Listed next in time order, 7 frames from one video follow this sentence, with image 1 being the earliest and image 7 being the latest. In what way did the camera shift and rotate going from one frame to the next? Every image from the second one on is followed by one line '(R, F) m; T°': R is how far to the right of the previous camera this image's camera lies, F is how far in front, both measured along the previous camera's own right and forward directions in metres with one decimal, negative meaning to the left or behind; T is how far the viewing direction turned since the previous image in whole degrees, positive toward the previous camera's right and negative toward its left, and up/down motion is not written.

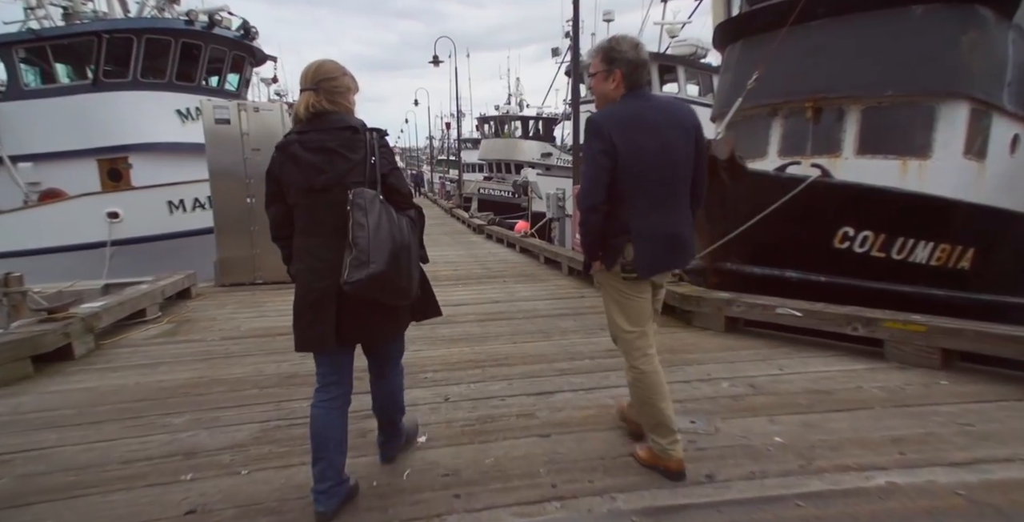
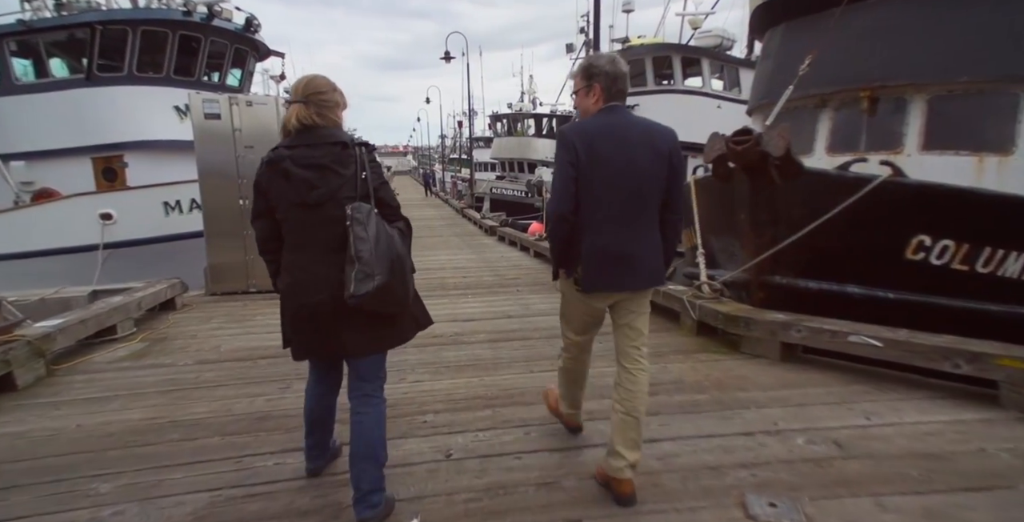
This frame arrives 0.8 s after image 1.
(0.0, +0.6) m; -1°
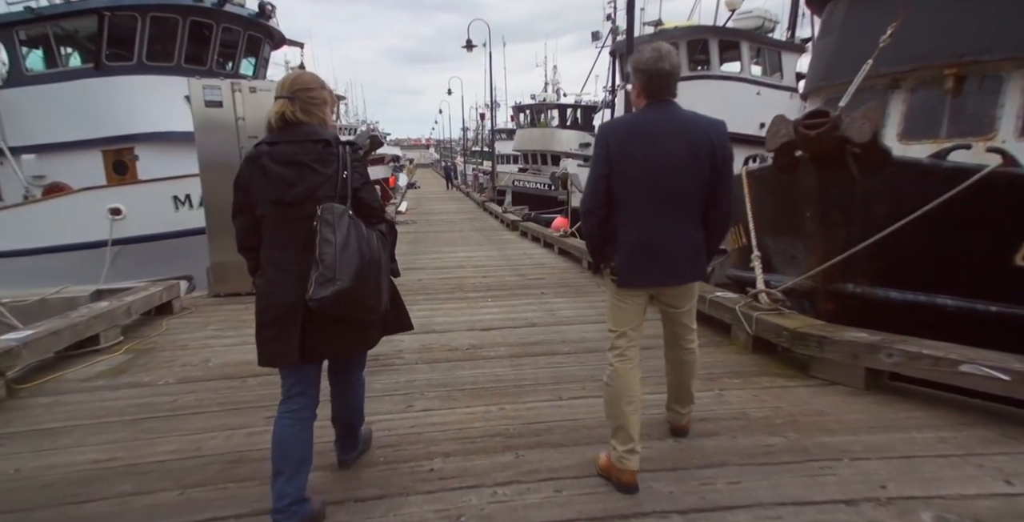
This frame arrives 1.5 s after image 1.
(0.0, +0.5) m; -2°
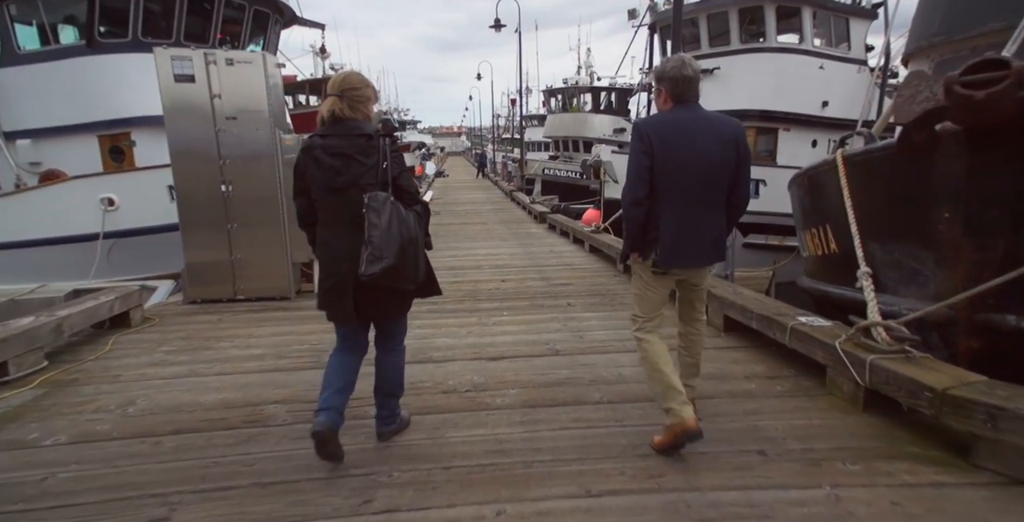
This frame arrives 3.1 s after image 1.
(+0.1, +1.0) m; -3°
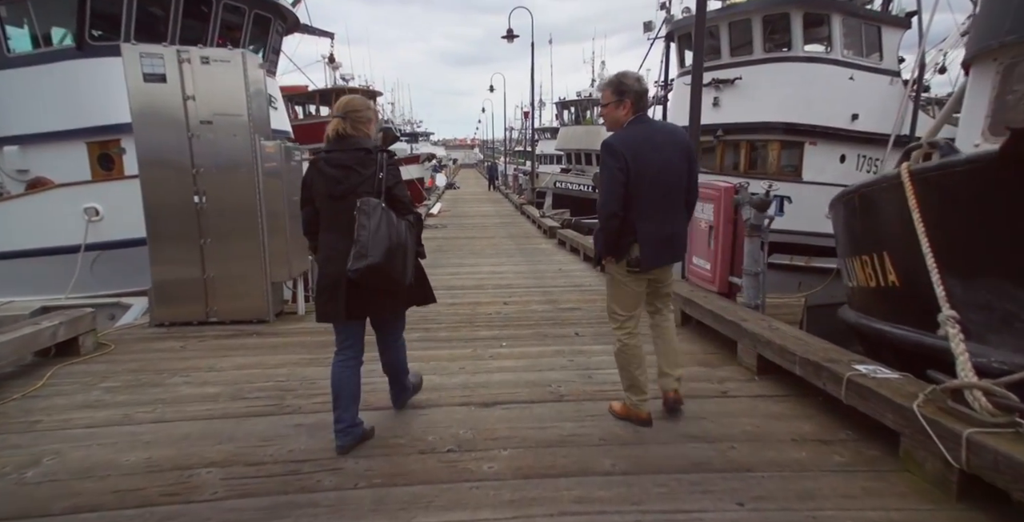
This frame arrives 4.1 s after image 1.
(+0.1, +0.5) m; -1°
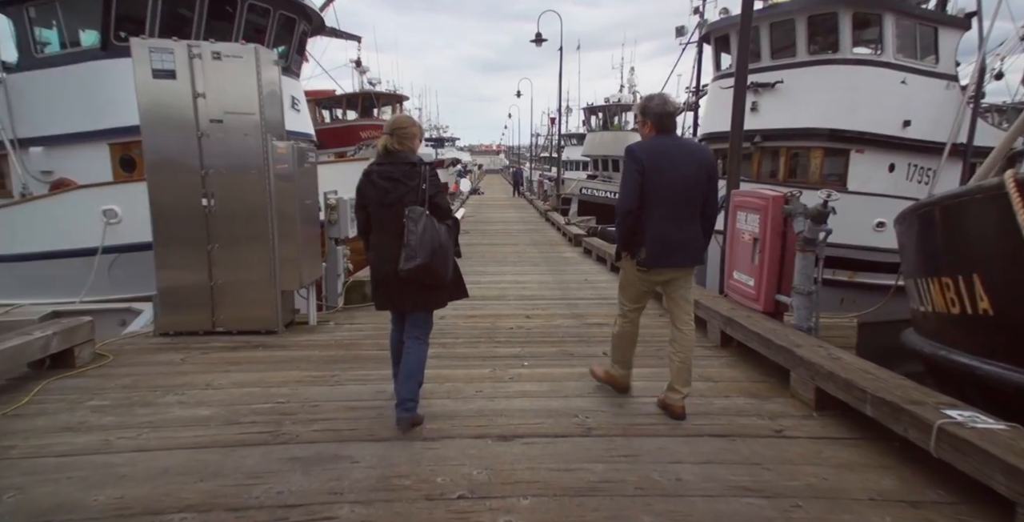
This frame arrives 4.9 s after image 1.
(0.0, +0.3) m; -2°
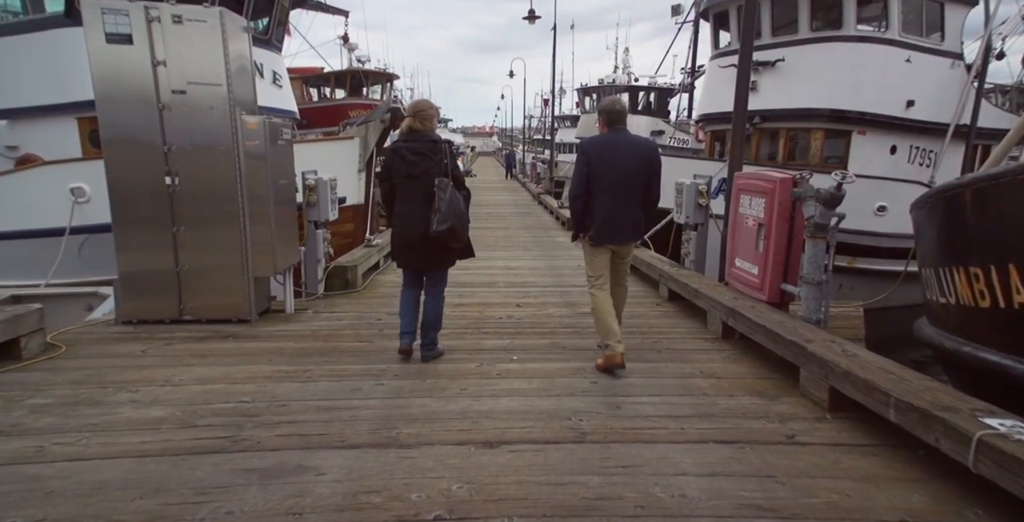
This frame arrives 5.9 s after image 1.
(0.0, +0.3) m; +1°
